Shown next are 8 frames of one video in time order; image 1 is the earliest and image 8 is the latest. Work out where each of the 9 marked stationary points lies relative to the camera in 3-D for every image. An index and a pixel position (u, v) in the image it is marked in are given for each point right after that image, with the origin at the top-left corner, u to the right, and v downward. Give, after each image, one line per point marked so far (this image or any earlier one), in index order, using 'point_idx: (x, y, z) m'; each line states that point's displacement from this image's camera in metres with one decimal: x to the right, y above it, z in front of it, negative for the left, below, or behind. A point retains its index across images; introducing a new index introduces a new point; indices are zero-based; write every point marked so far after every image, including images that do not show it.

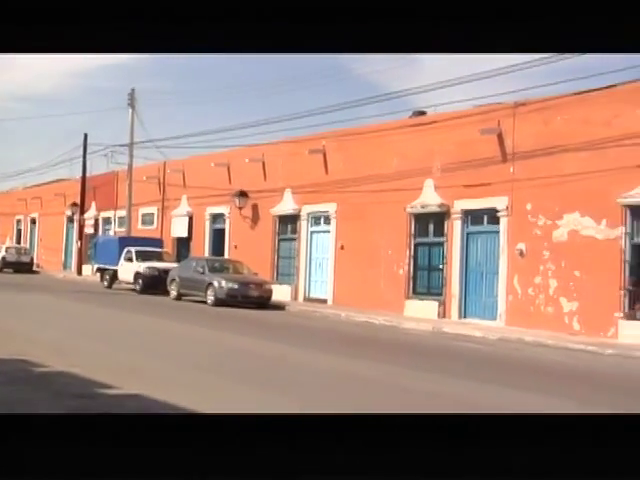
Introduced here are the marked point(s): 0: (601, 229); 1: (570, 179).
0: (+4.4, +0.2, +13.4) m
1: (+4.0, +1.0, +14.0) m
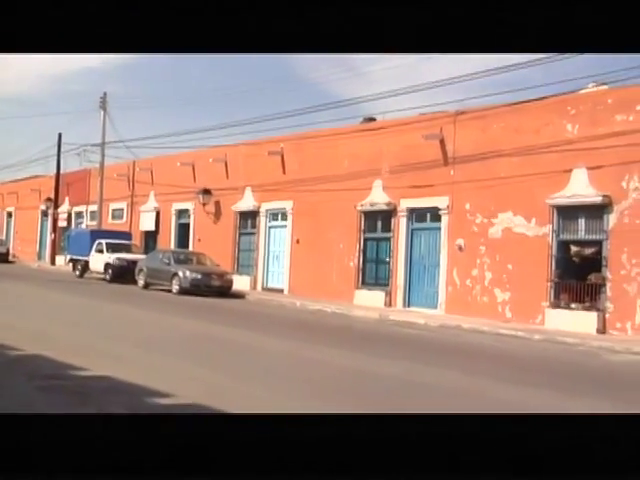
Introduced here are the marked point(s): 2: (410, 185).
0: (+3.6, +0.2, +14.8) m
1: (+3.3, +1.0, +15.3) m
2: (+1.8, +1.1, +17.0) m
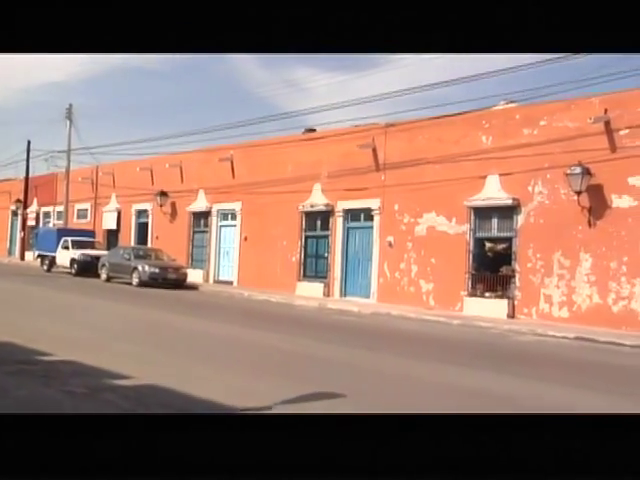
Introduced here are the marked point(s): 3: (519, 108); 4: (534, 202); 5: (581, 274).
0: (+2.6, +0.3, +16.8) m
1: (+2.2, +1.1, +17.3) m
2: (+0.6, +1.1, +18.9) m
3: (+3.7, +2.4, +15.8) m
4: (+3.9, +0.7, +15.6) m
5: (+4.5, -0.6, +14.7) m
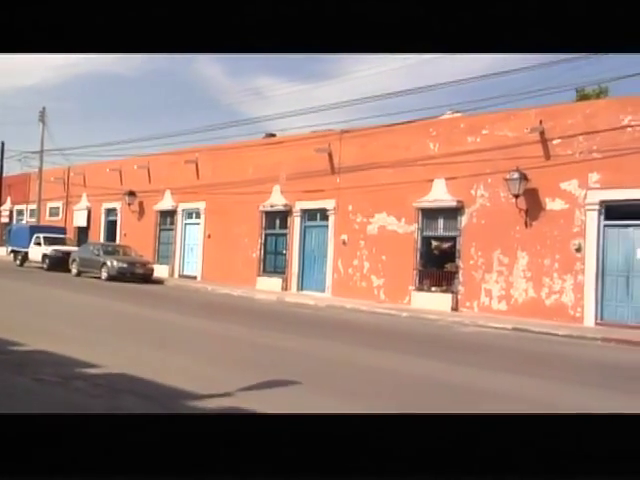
0: (+1.7, +0.3, +18.1) m
1: (+1.3, +1.1, +18.6) m
2: (-0.4, +1.2, +20.1) m
3: (+2.9, +2.5, +17.2) m
4: (+3.1, +0.7, +16.9) m
5: (+3.7, -0.6, +16.1) m
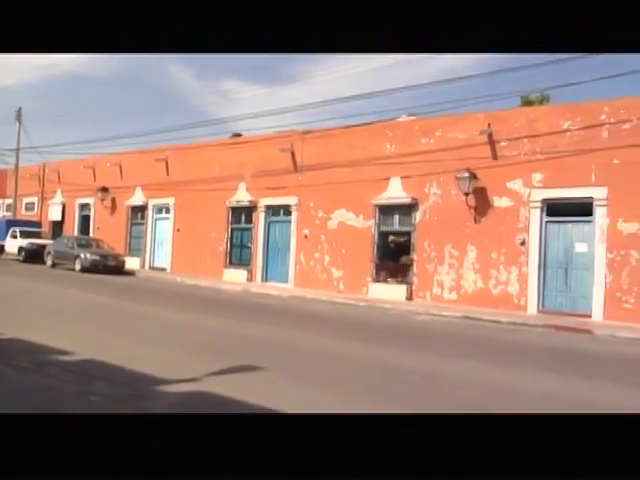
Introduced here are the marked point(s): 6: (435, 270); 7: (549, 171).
0: (+0.9, +0.4, +19.3) m
1: (+0.4, +1.2, +19.7) m
2: (-1.3, +1.3, +21.2) m
3: (+2.1, +2.6, +18.5) m
4: (+2.3, +0.8, +18.2) m
5: (+3.0, -0.5, +17.4) m
6: (+2.4, -0.6, +17.9) m
7: (+4.3, +1.3, +16.3) m
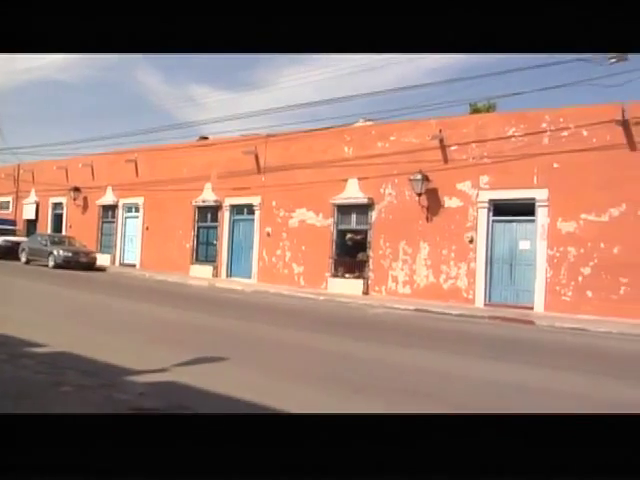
0: (0.0, +0.5, +20.5) m
1: (-0.5, +1.3, +20.9) m
2: (-2.3, +1.4, +22.2) m
3: (+1.2, +2.6, +19.7) m
4: (+1.5, +0.9, +19.5) m
5: (+2.2, -0.4, +18.7) m
6: (+1.6, -0.6, +19.2) m
7: (+3.6, +1.4, +17.7) m
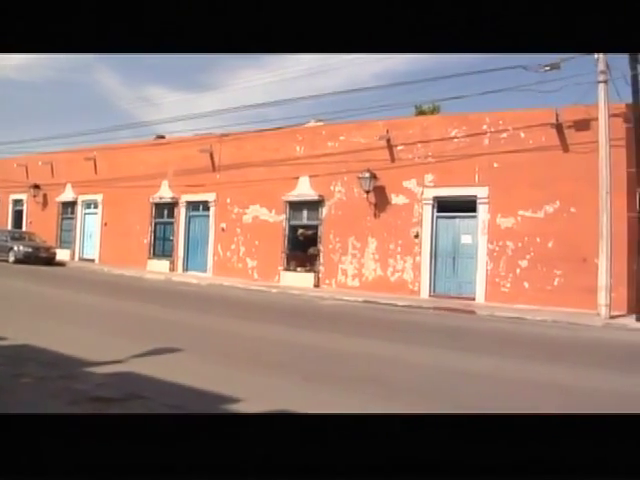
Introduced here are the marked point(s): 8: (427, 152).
0: (-1.2, +0.6, +21.3) m
1: (-1.7, +1.4, +21.7) m
2: (-3.6, +1.5, +22.9) m
3: (+0.1, +2.7, +20.6) m
4: (+0.4, +1.0, +20.4) m
5: (+1.1, -0.3, +19.7) m
6: (+0.5, -0.5, +20.2) m
7: (+2.6, +1.5, +18.8) m
8: (+2.4, +1.9, +19.0) m
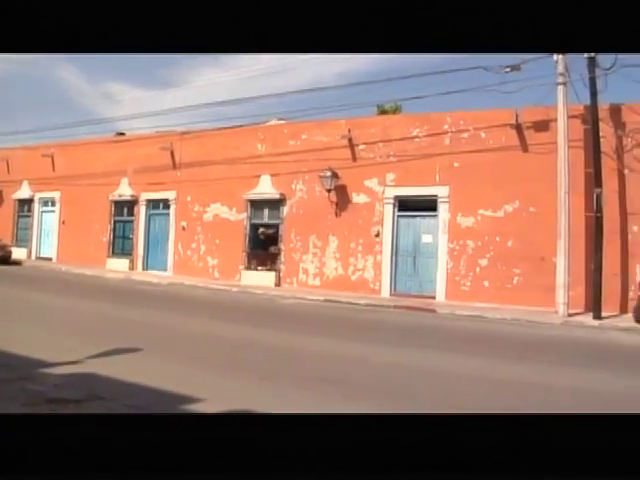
0: (-2.1, +0.7, +21.2) m
1: (-2.7, +1.5, +21.6) m
2: (-4.6, +1.6, +22.7) m
3: (-0.8, +2.8, +20.6) m
4: (-0.5, +1.0, +20.4) m
5: (+0.2, -0.3, +19.7) m
6: (-0.4, -0.4, +20.2) m
7: (+1.8, +1.5, +18.9) m
8: (+1.5, +2.0, +19.1) m
